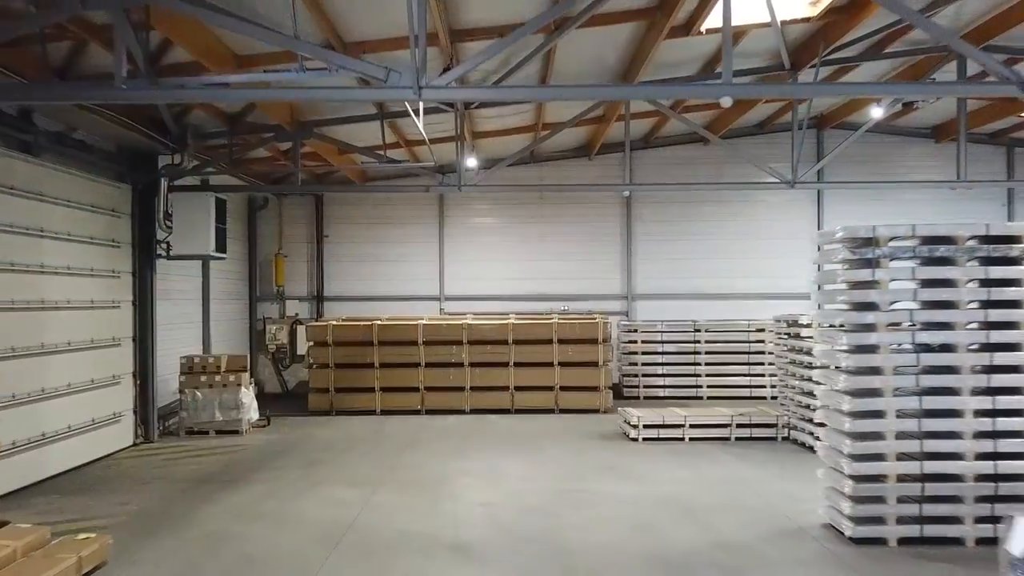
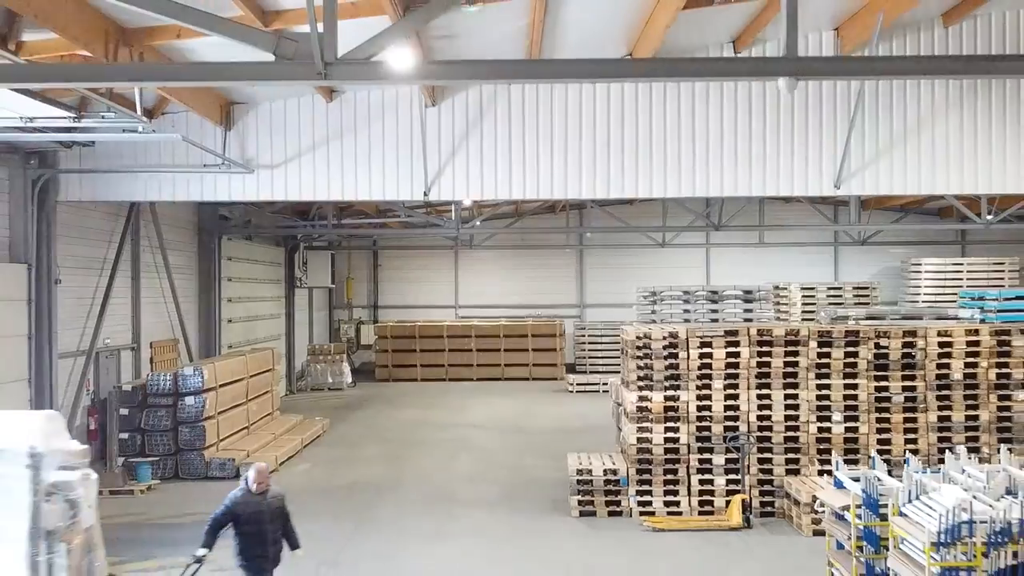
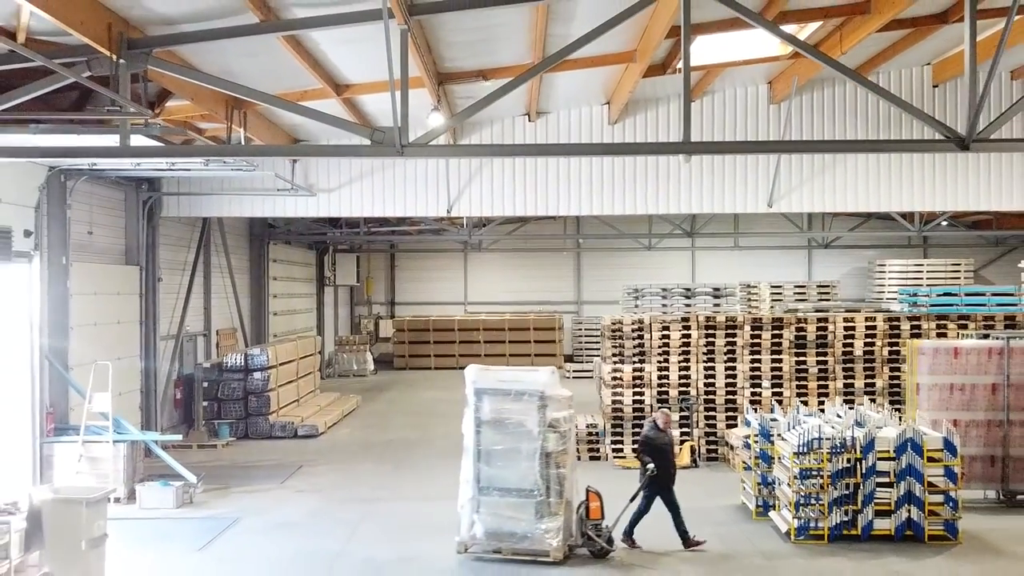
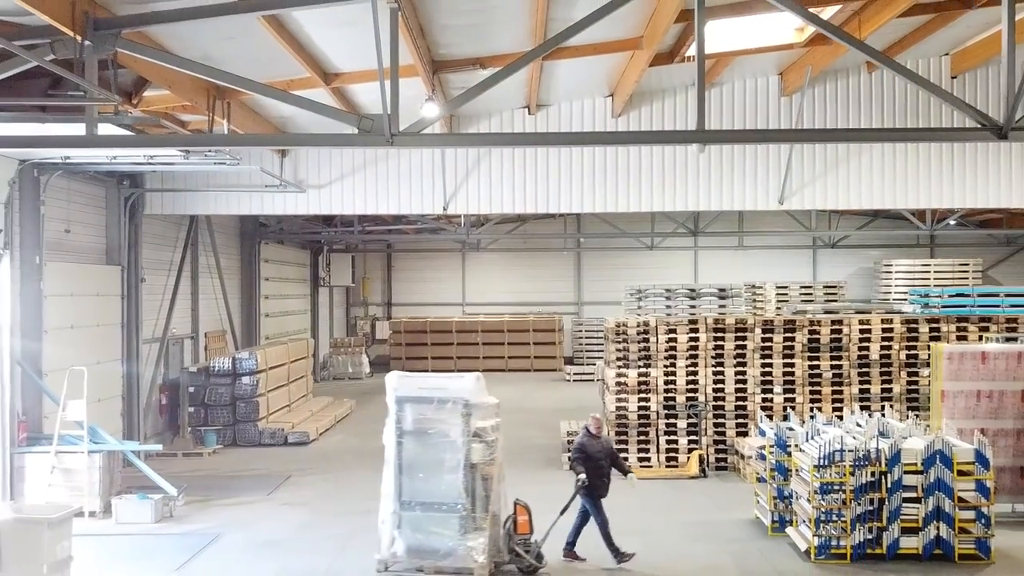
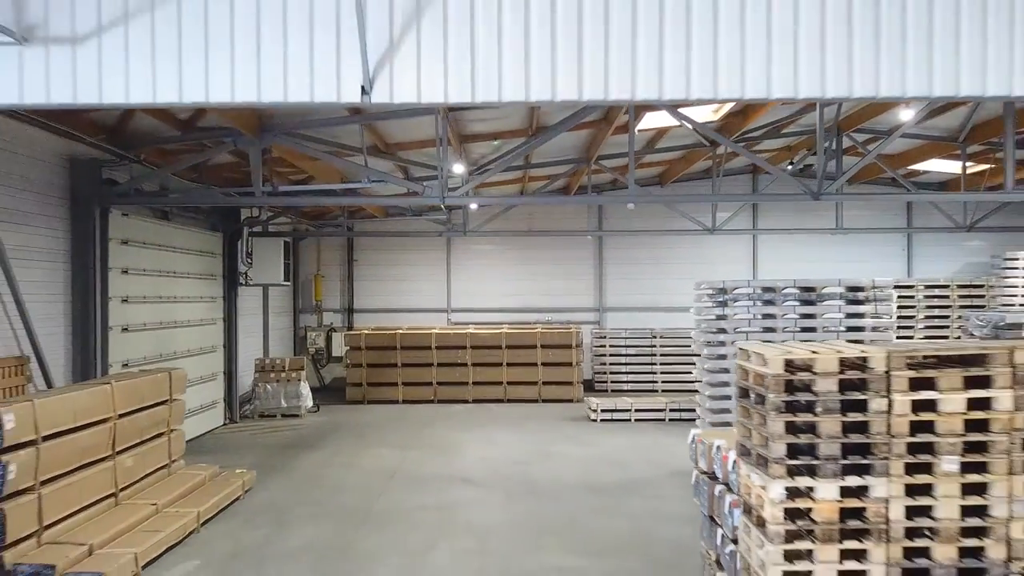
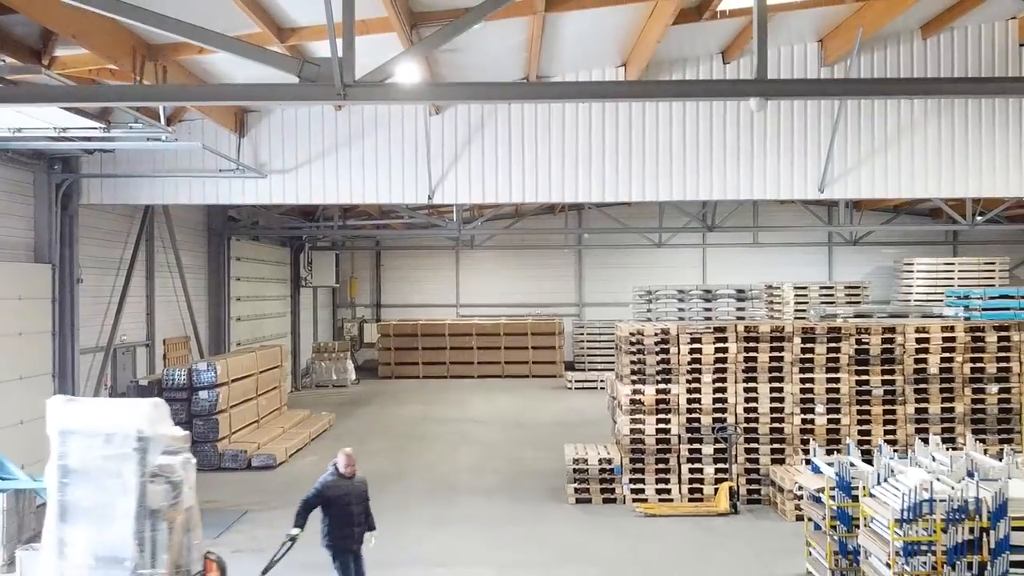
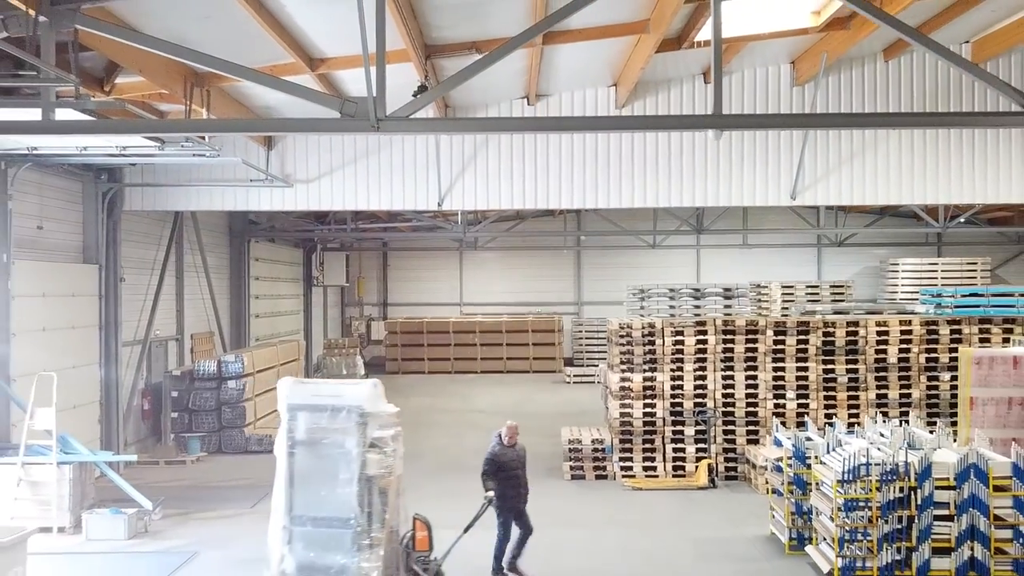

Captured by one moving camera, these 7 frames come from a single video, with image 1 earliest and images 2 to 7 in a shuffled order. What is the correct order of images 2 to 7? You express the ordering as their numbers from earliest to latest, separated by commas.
5, 2, 6, 7, 4, 3
